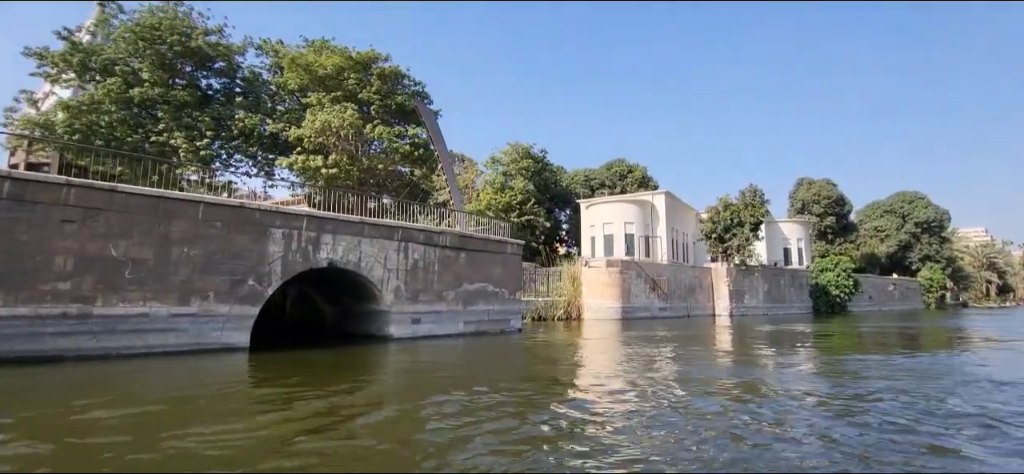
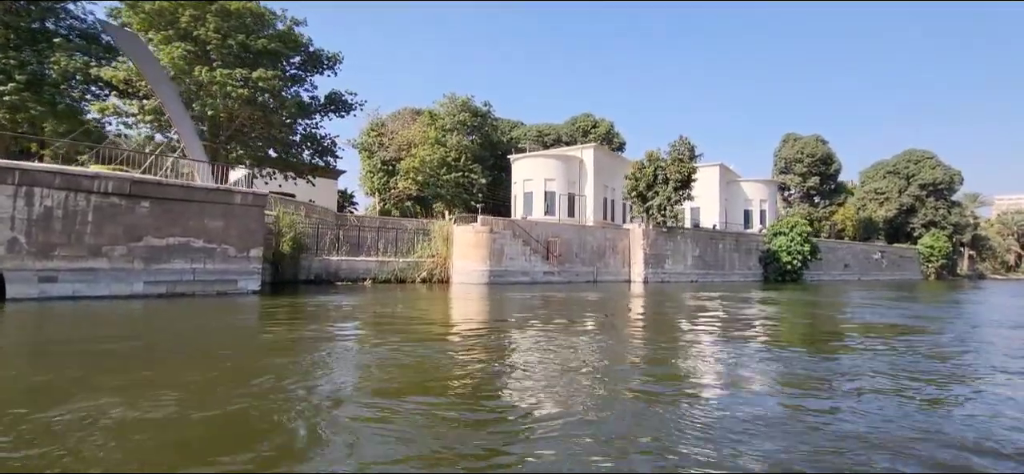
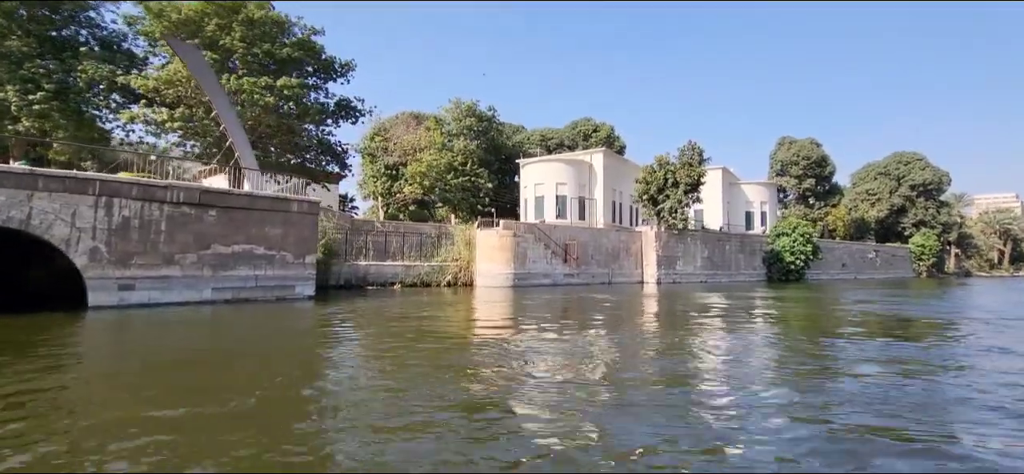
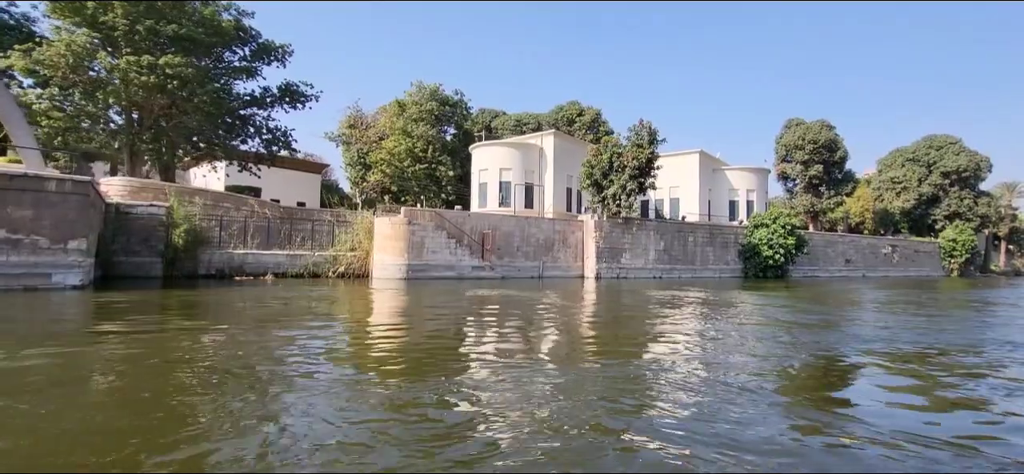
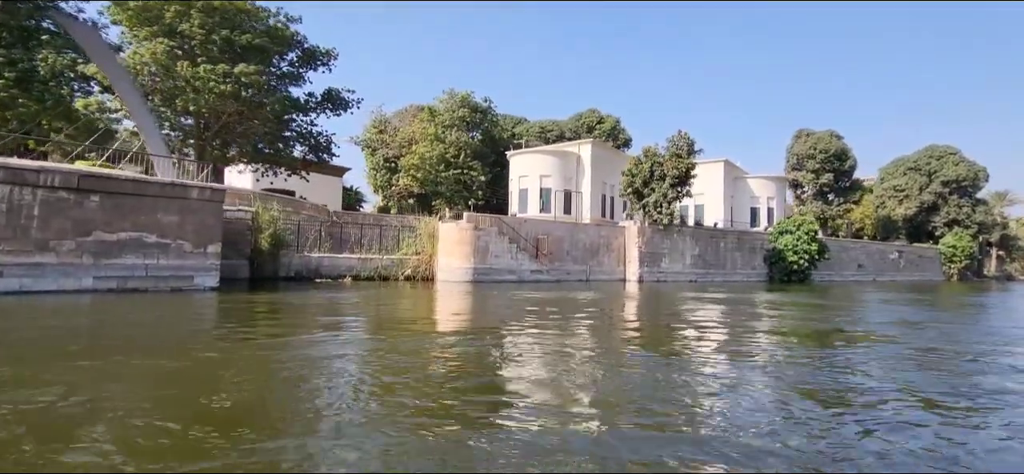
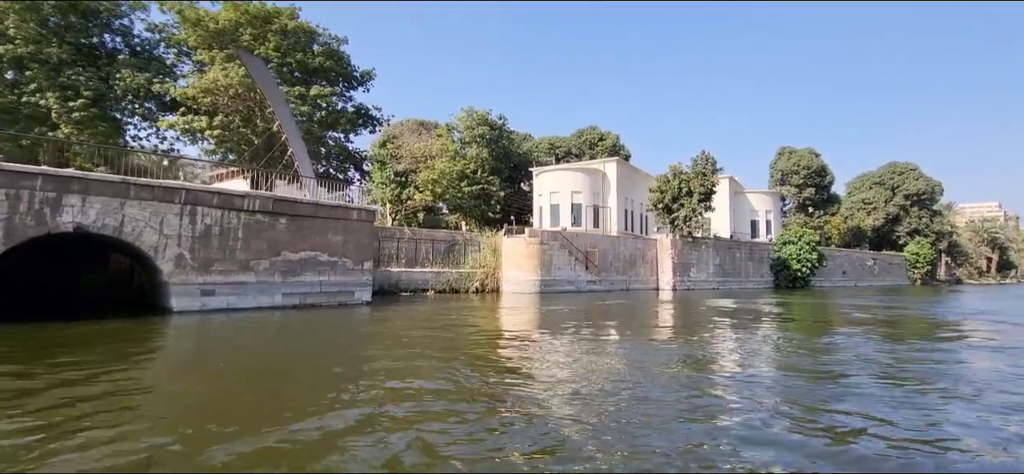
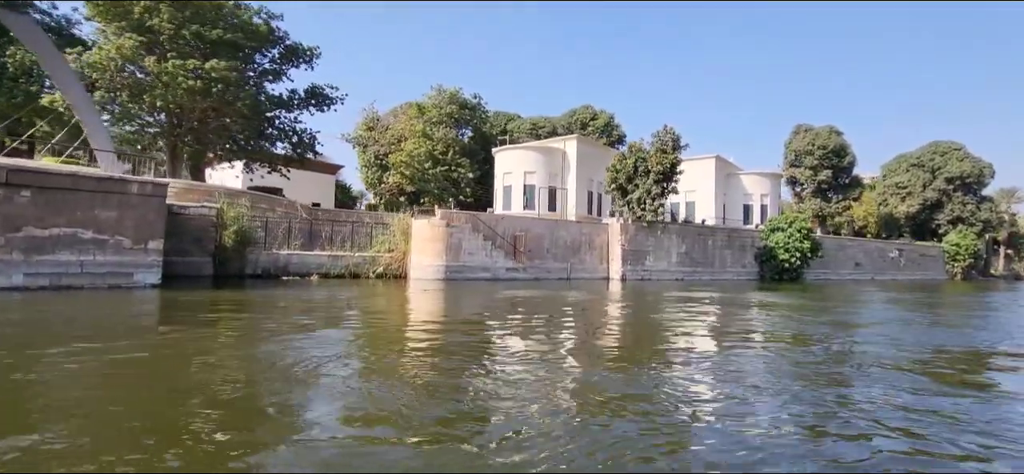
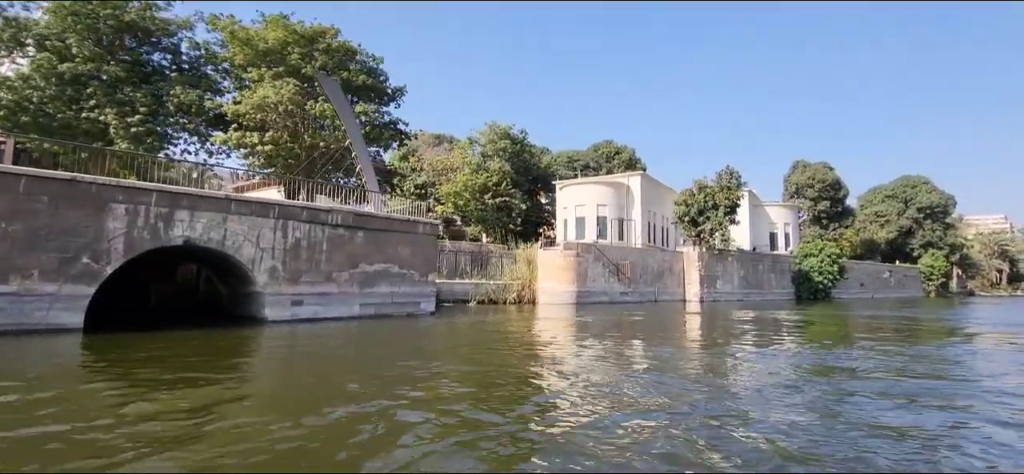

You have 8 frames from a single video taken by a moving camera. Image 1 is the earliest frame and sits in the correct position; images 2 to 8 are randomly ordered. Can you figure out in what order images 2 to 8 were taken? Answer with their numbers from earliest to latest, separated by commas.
8, 6, 3, 2, 5, 7, 4
